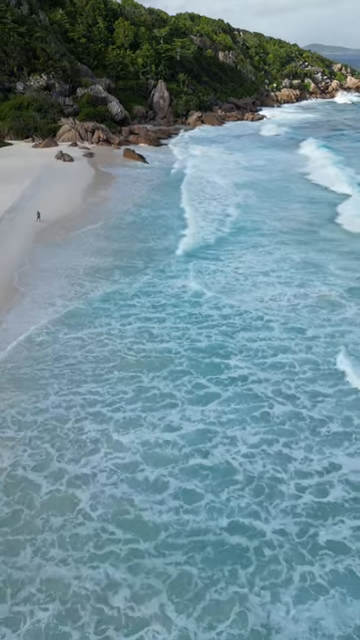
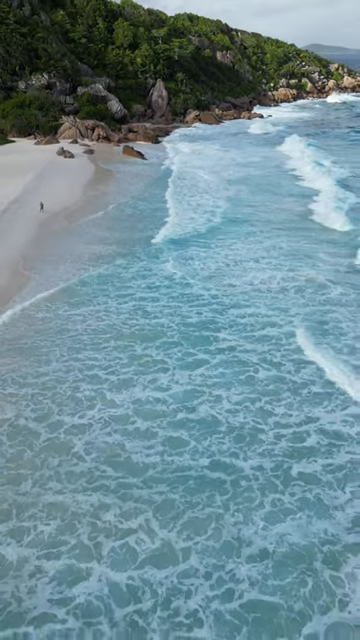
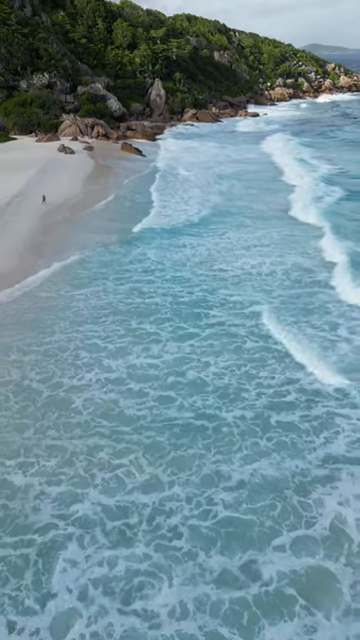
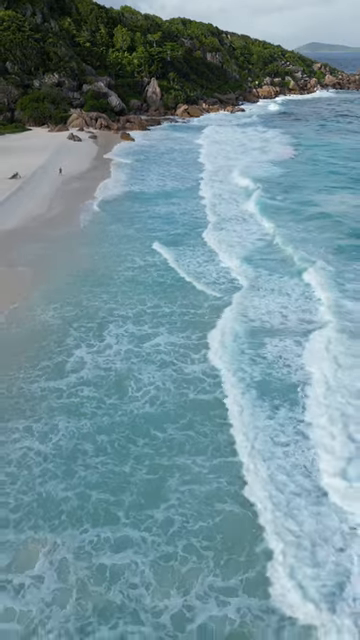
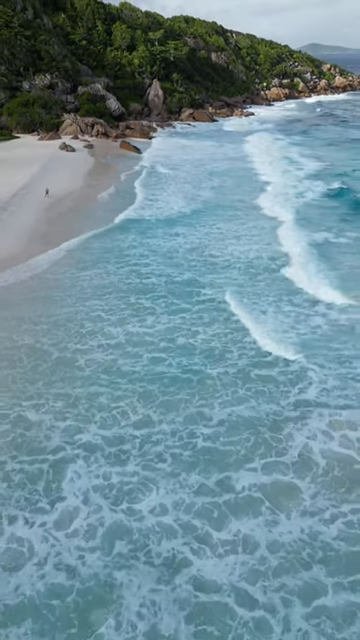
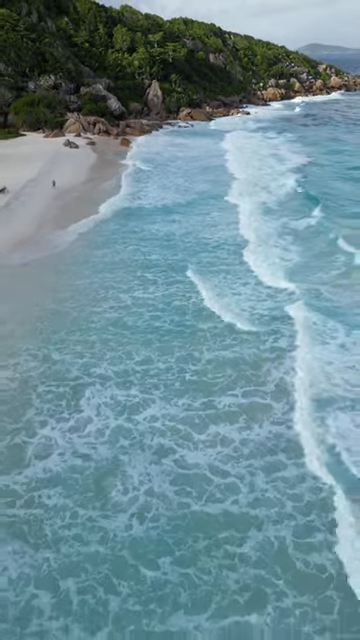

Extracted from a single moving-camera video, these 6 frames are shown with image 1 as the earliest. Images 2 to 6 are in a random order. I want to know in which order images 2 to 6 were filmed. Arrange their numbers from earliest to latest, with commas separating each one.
2, 3, 5, 6, 4
